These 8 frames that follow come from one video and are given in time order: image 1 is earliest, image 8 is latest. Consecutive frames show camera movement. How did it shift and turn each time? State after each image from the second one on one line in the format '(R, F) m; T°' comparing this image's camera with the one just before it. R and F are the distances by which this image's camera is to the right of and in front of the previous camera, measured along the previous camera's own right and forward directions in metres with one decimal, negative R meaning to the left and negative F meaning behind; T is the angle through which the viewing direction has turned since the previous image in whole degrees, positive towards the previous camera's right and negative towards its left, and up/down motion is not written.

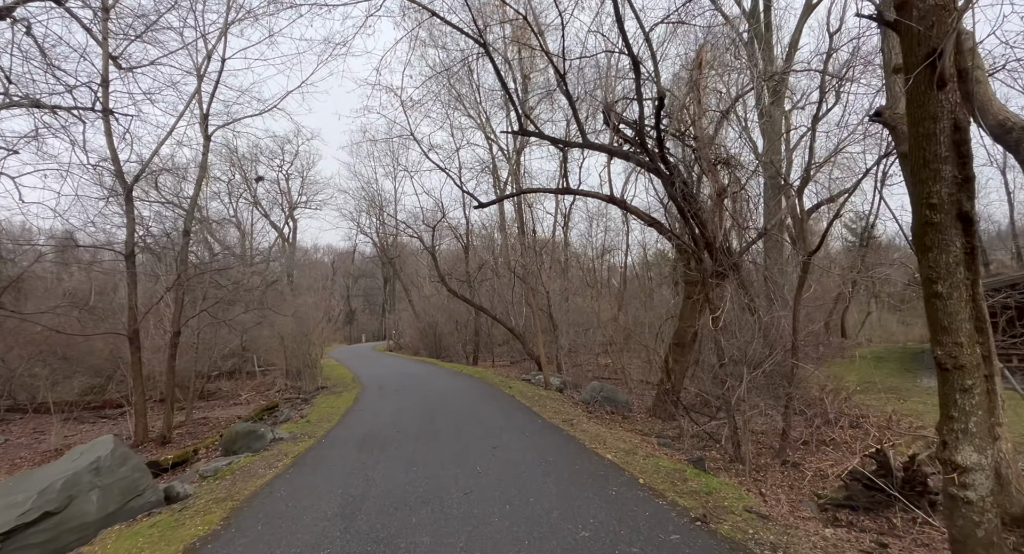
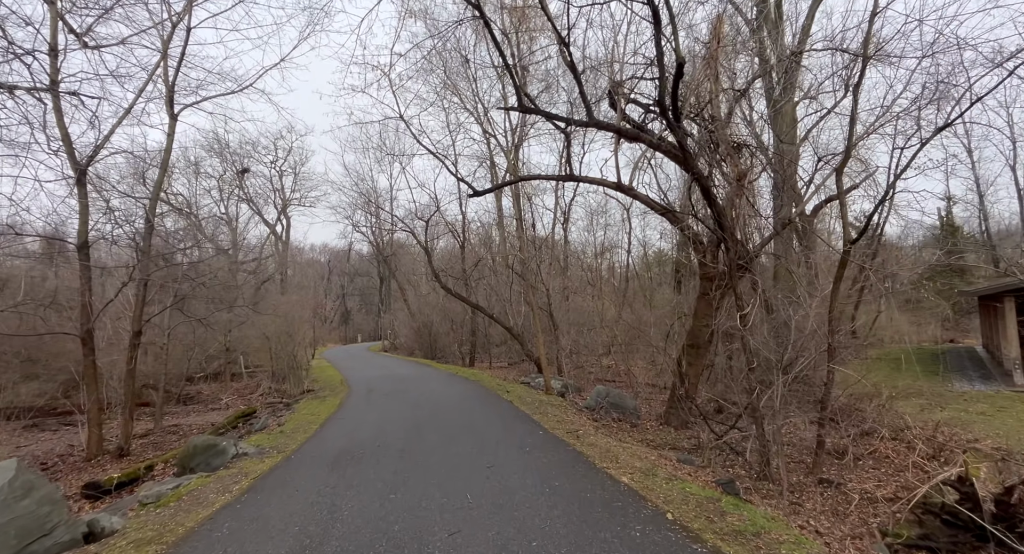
(0.0, +0.8) m; 0°
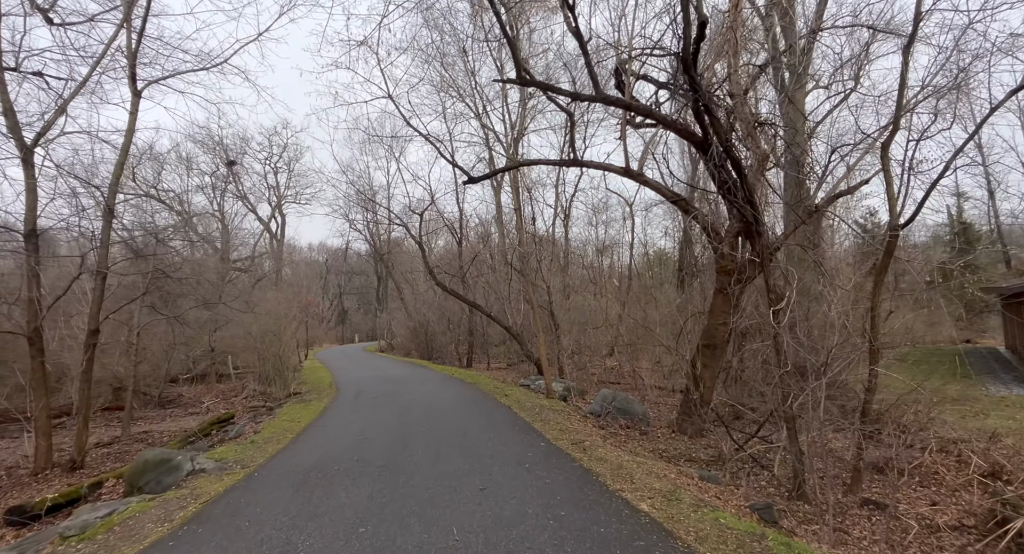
(0.0, +0.8) m; 0°
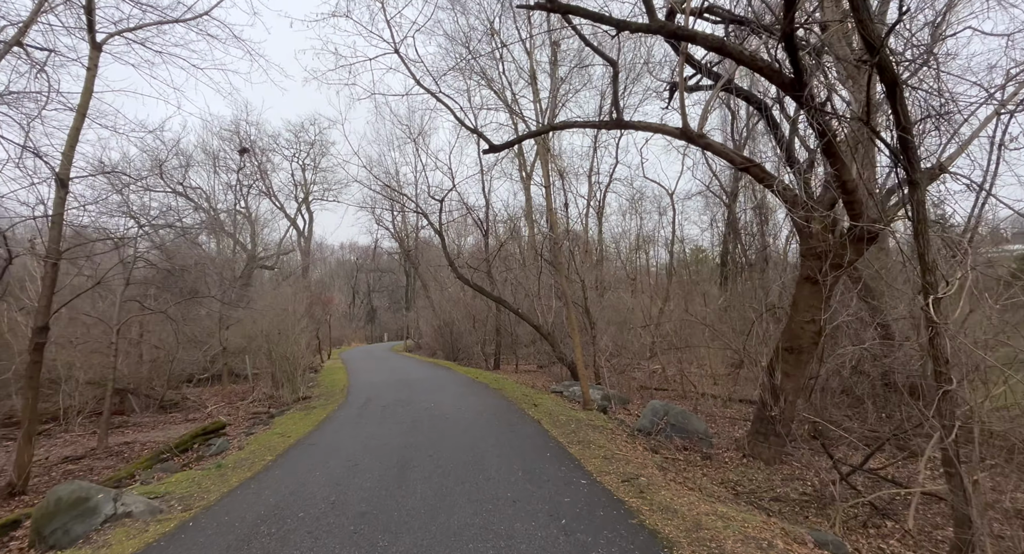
(0.0, +1.5) m; -4°
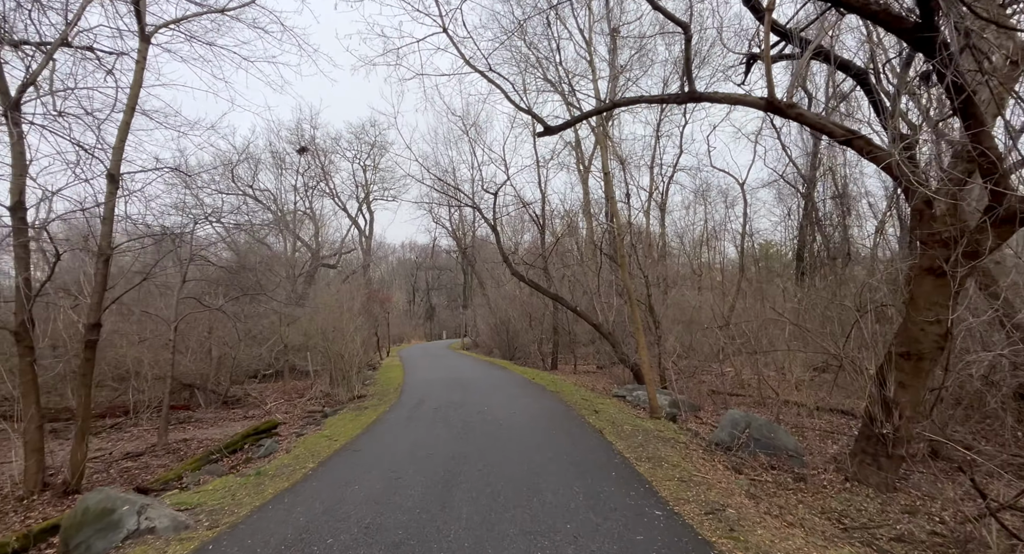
(0.0, +0.7) m; -7°
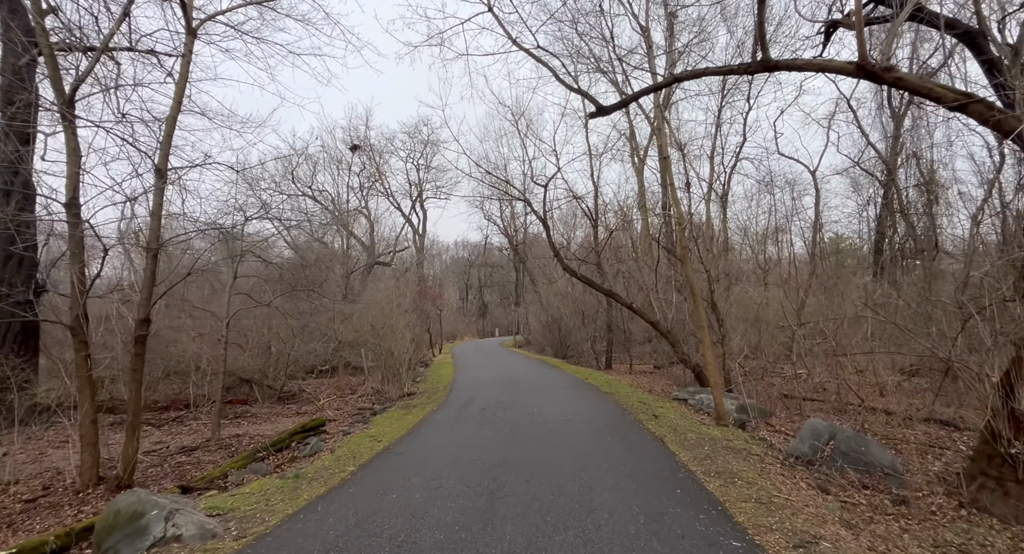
(0.0, +0.5) m; -6°
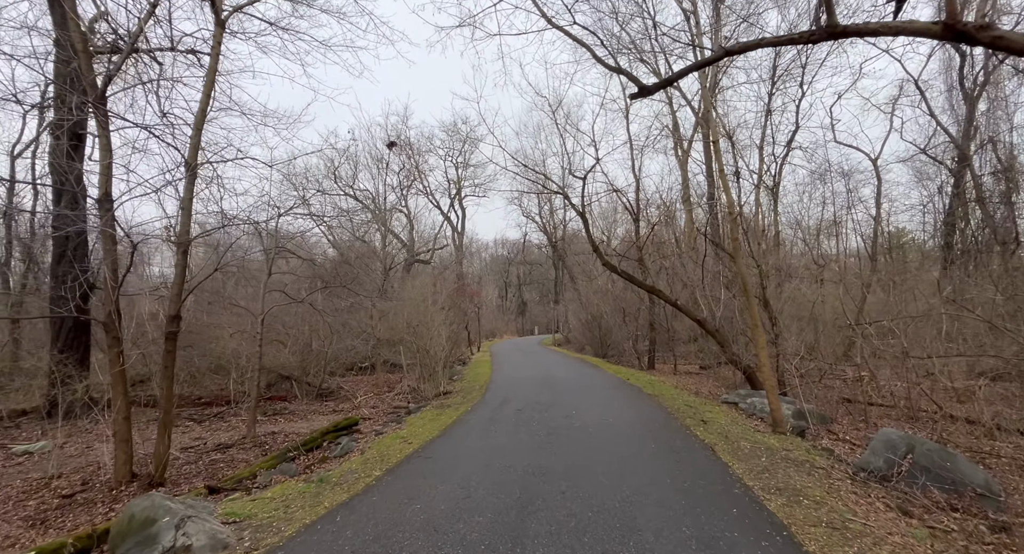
(+0.1, +0.4) m; -5°
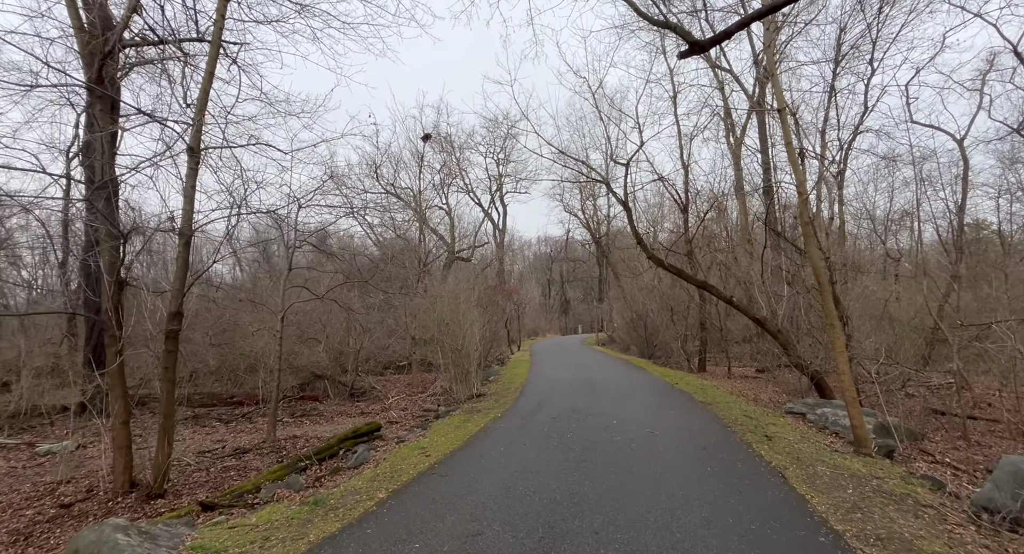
(+0.2, +0.8) m; -5°
